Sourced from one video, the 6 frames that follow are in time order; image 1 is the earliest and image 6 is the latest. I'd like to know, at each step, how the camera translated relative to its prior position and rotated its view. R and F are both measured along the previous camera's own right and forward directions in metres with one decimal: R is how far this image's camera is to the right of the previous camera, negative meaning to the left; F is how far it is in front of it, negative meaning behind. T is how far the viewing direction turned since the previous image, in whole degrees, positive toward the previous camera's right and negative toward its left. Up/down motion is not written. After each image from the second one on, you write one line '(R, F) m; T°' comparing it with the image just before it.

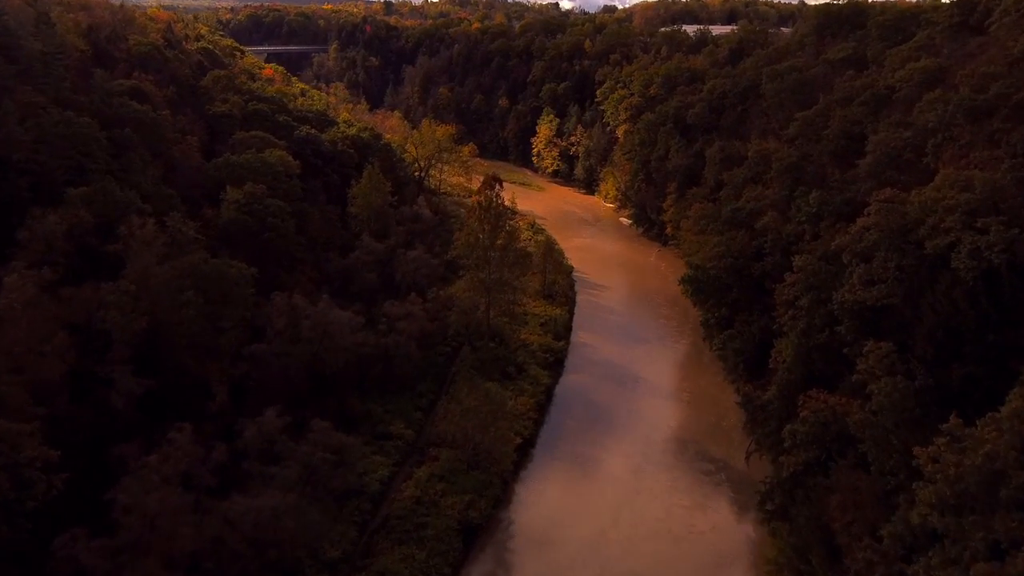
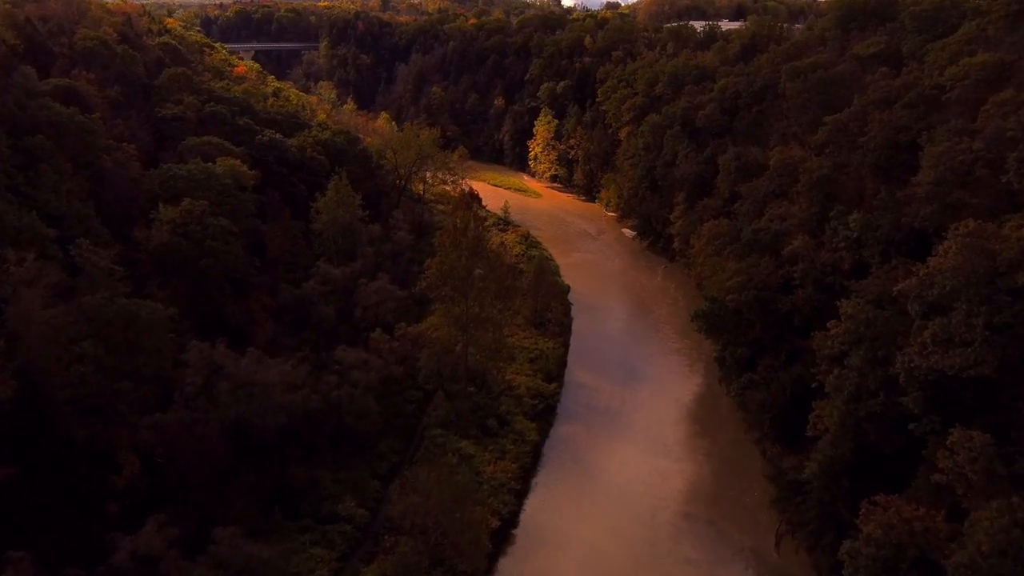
(+0.7, +5.1) m; 0°
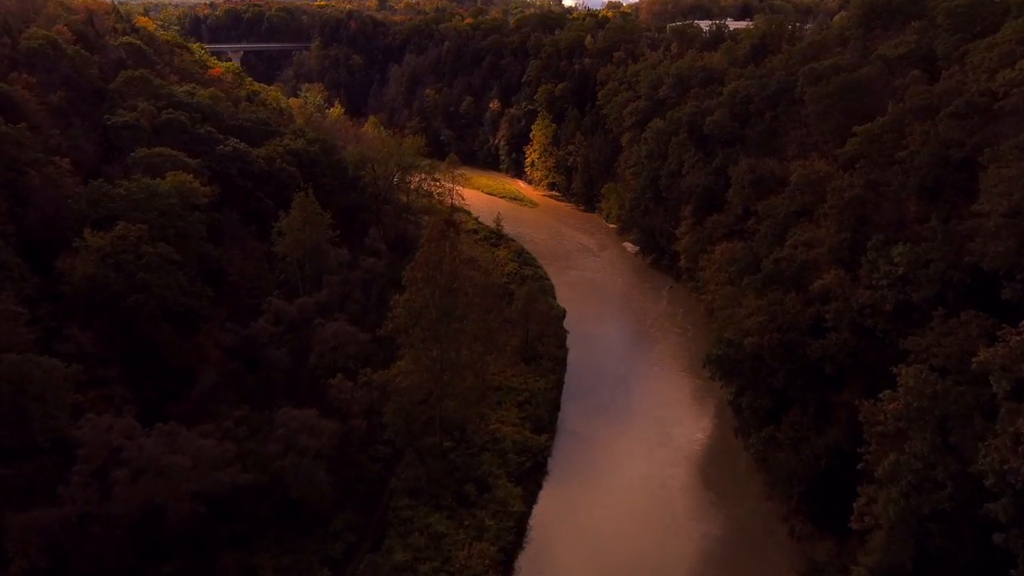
(+0.6, +4.0) m; 0°
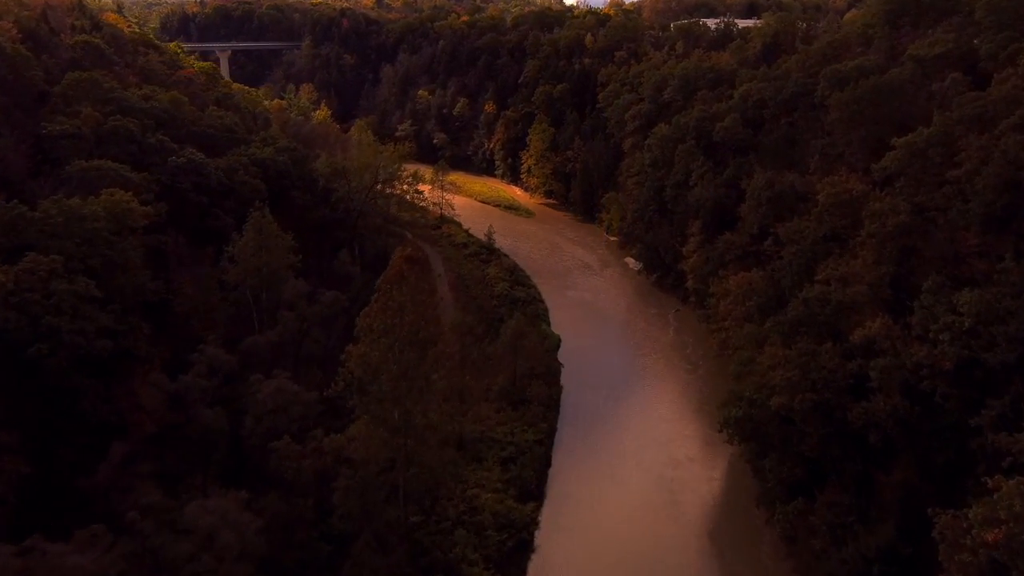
(+0.6, +4.0) m; 0°
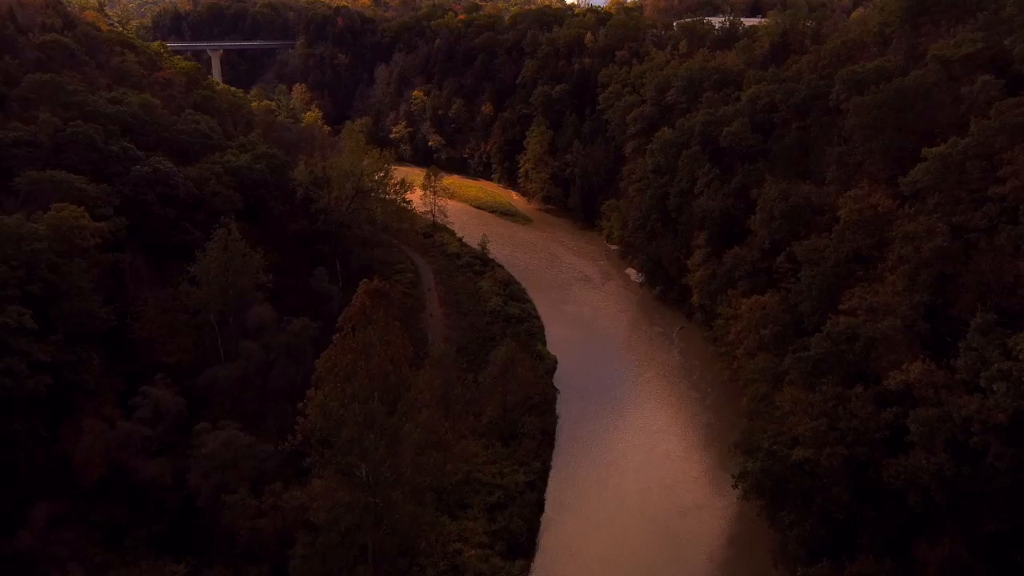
(+0.3, +2.5) m; 0°
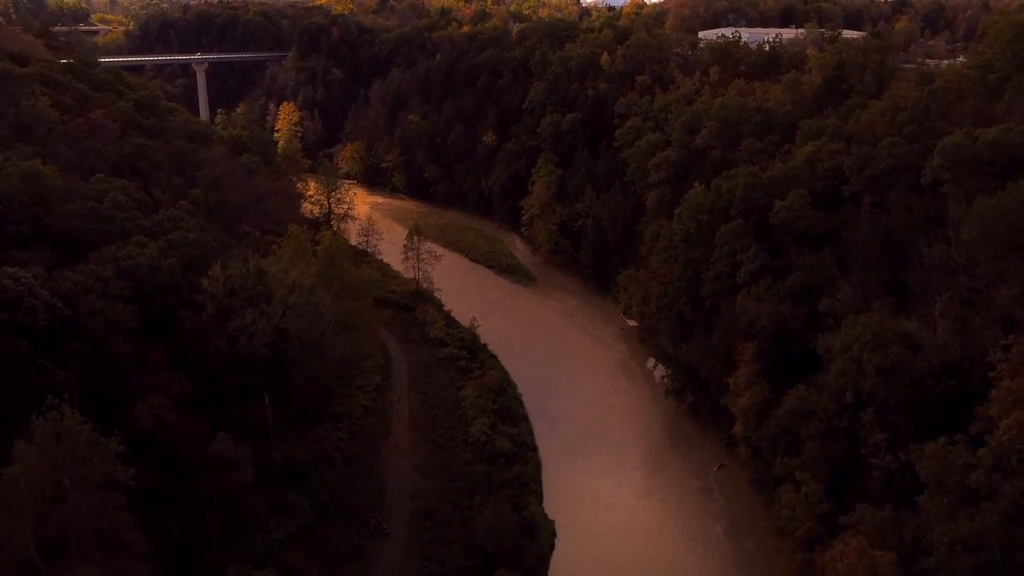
(+0.9, +8.6) m; -1°
